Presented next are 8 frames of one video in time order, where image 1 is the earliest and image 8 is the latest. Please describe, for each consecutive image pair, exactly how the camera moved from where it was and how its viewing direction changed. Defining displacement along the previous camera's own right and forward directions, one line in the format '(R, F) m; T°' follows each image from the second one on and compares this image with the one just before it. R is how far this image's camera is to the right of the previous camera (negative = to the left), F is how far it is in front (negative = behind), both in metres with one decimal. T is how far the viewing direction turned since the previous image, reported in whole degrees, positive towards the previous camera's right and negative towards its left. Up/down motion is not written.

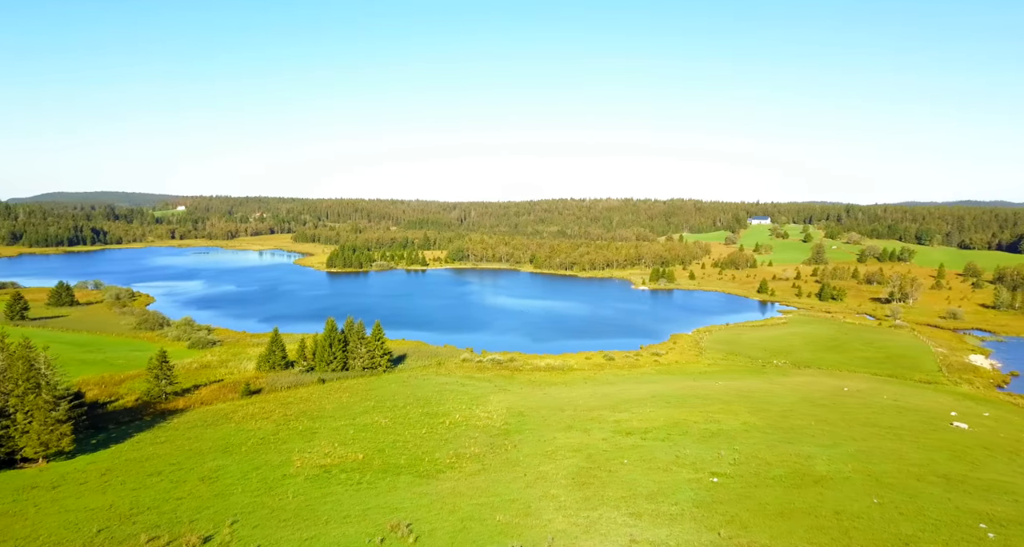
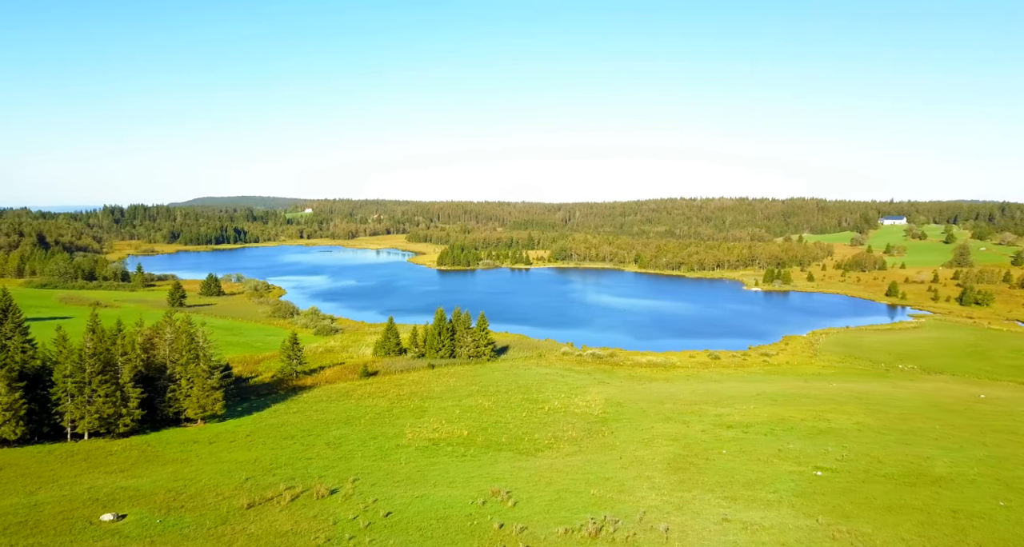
(+1.2, -3.8) m; -8°
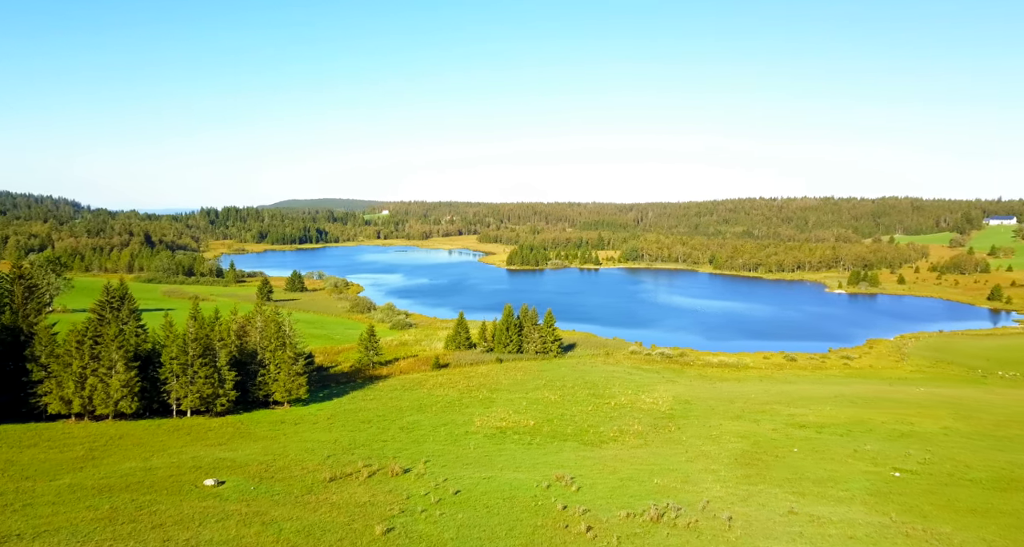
(+0.7, -2.2) m; -6°
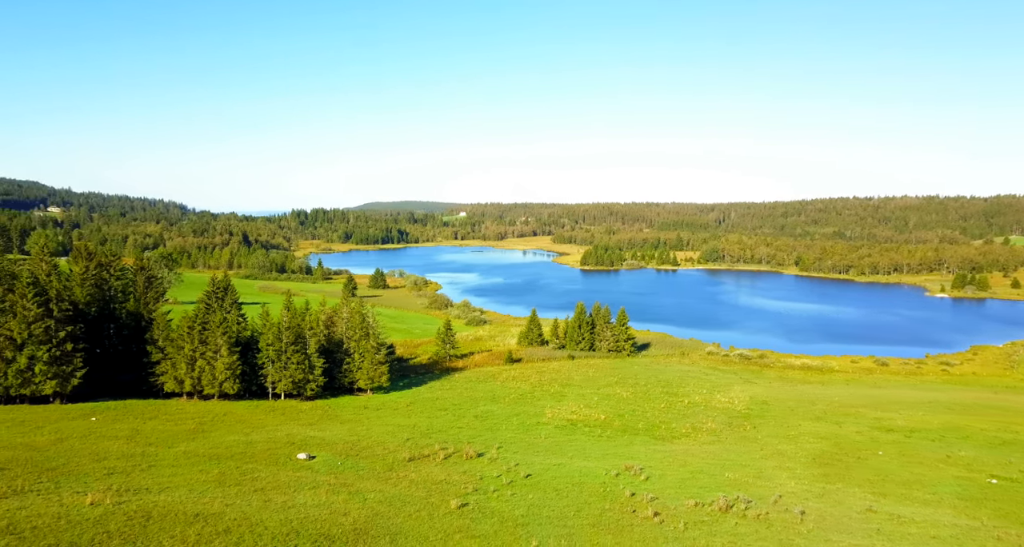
(+0.6, -2.1) m; -6°
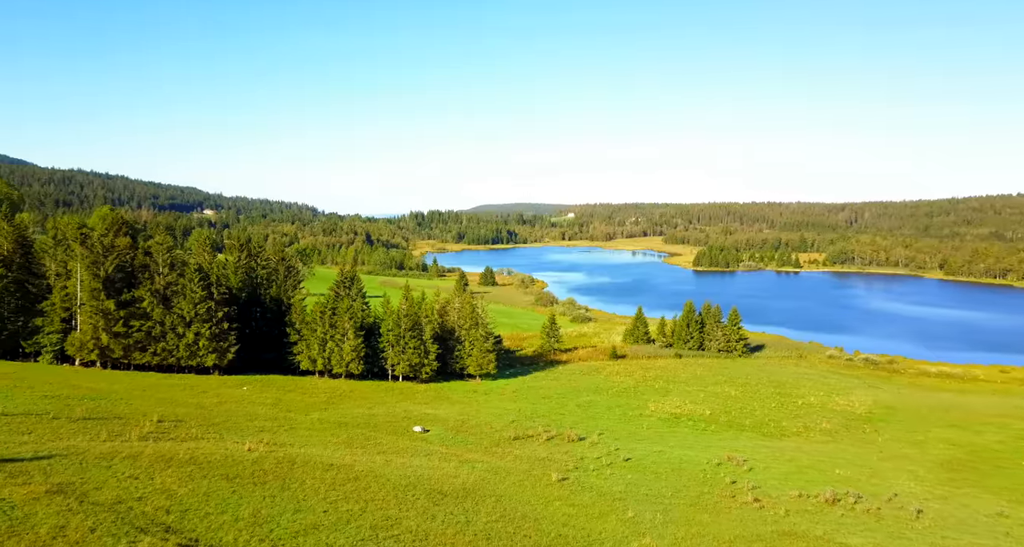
(+0.8, -2.8) m; -9°
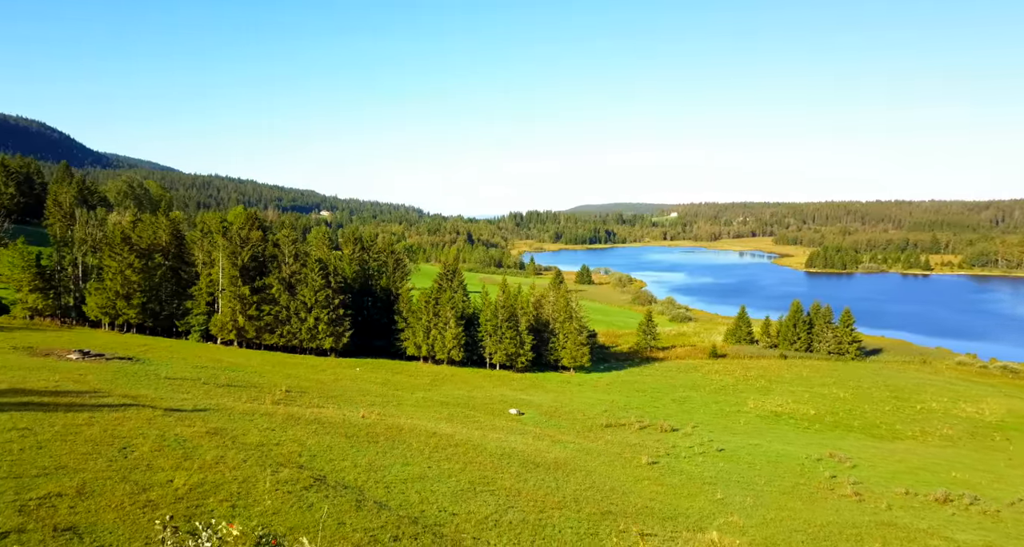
(+0.7, -2.2) m; -8°
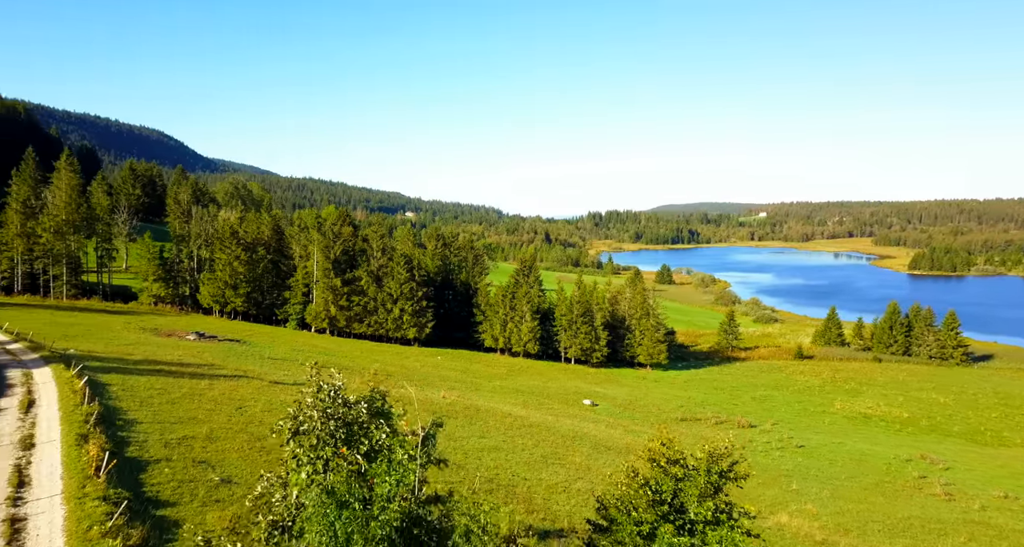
(+0.7, -1.7) m; -7°
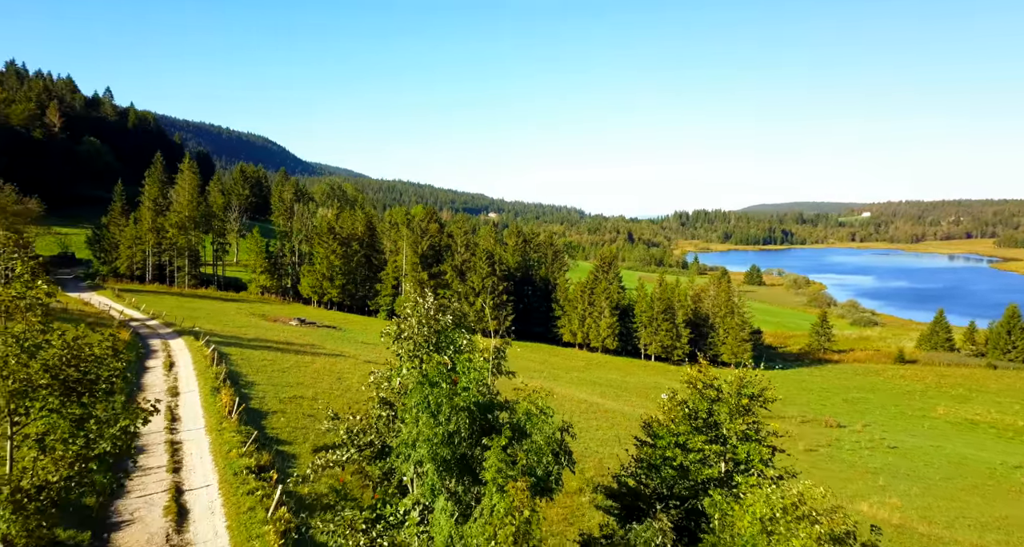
(+0.9, -1.7) m; -7°
